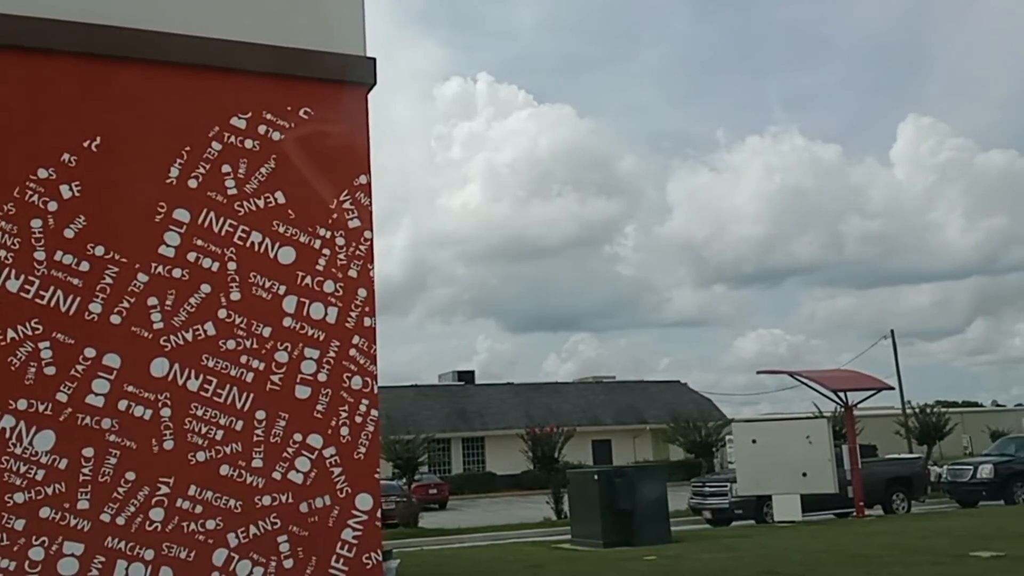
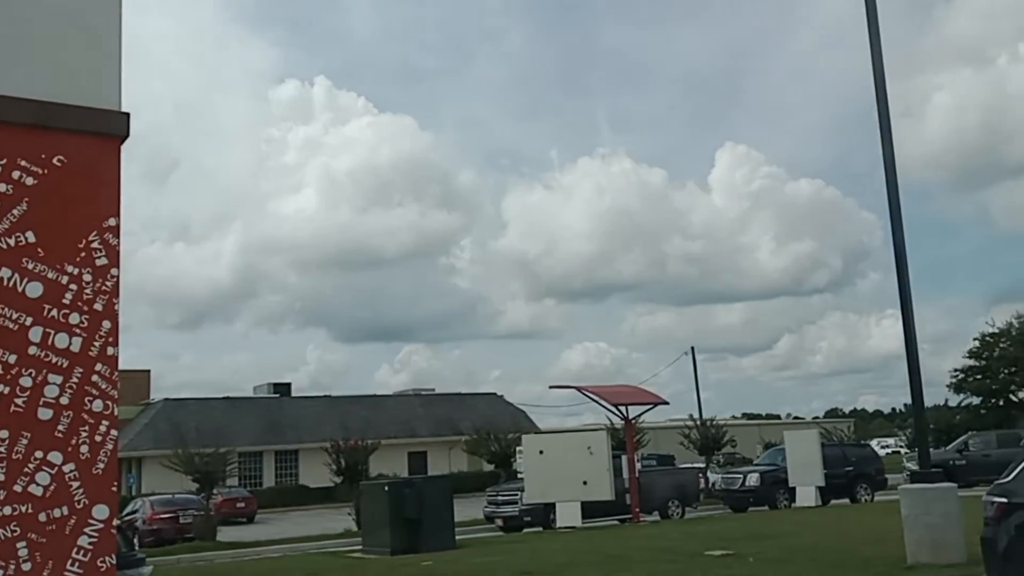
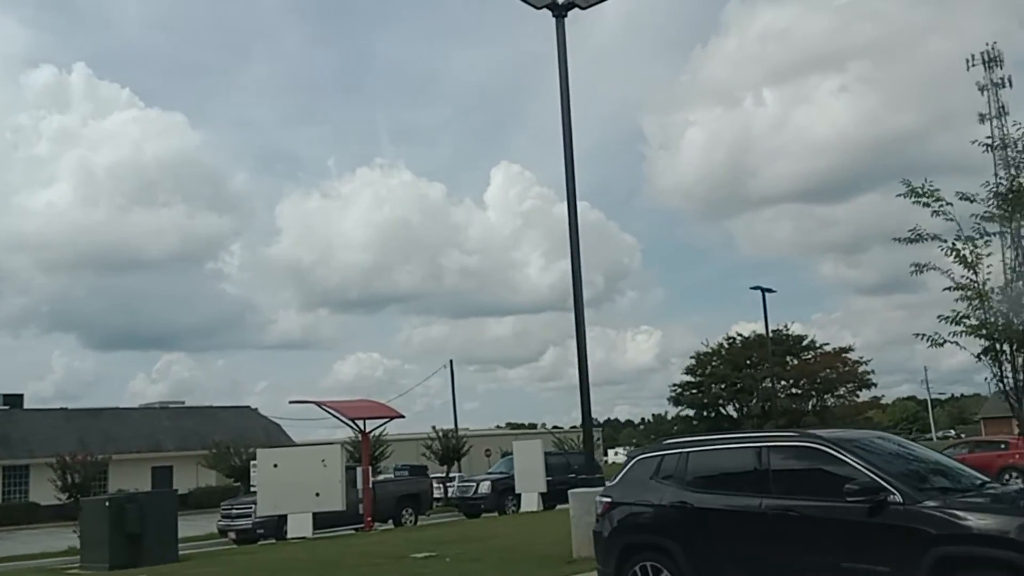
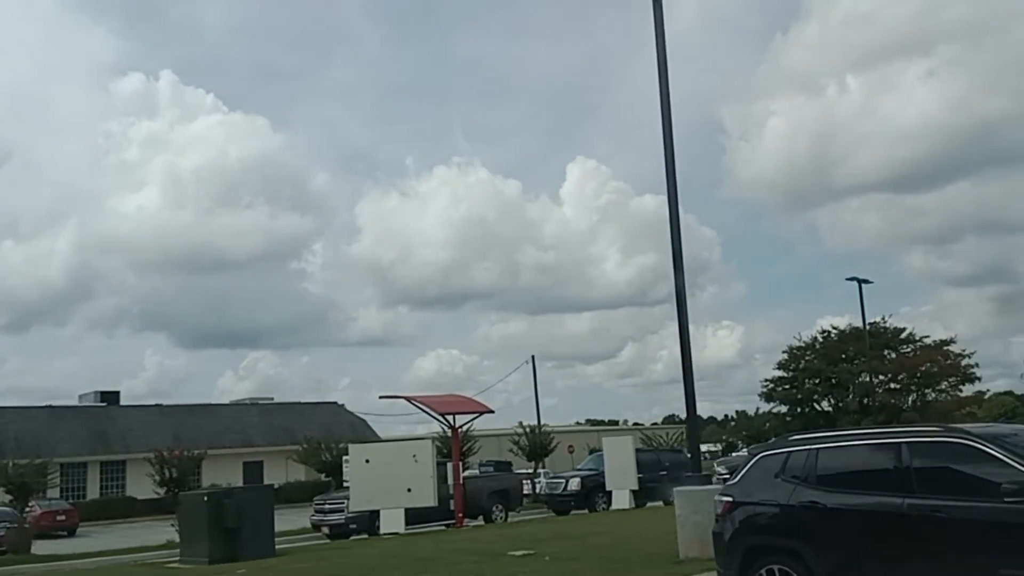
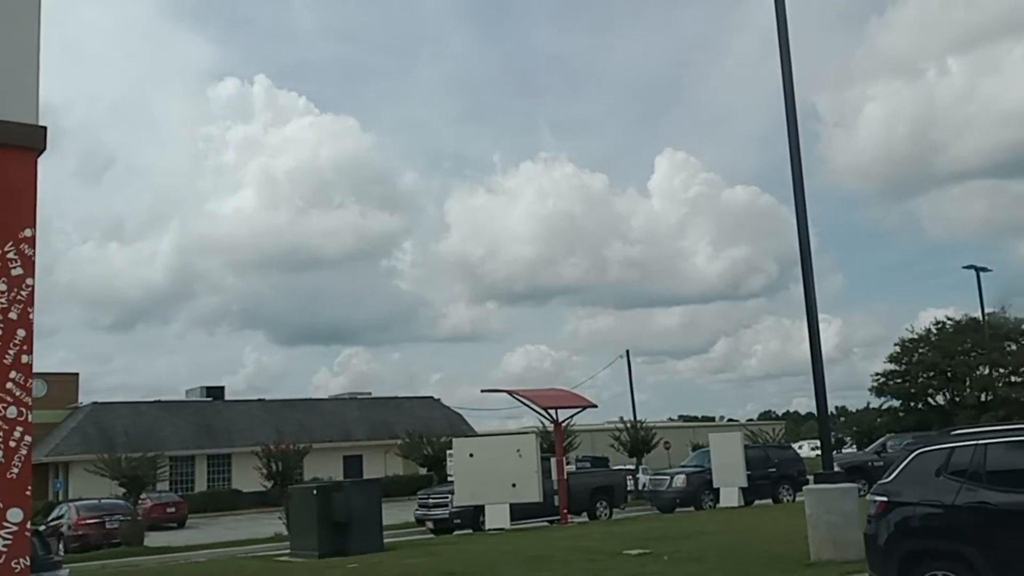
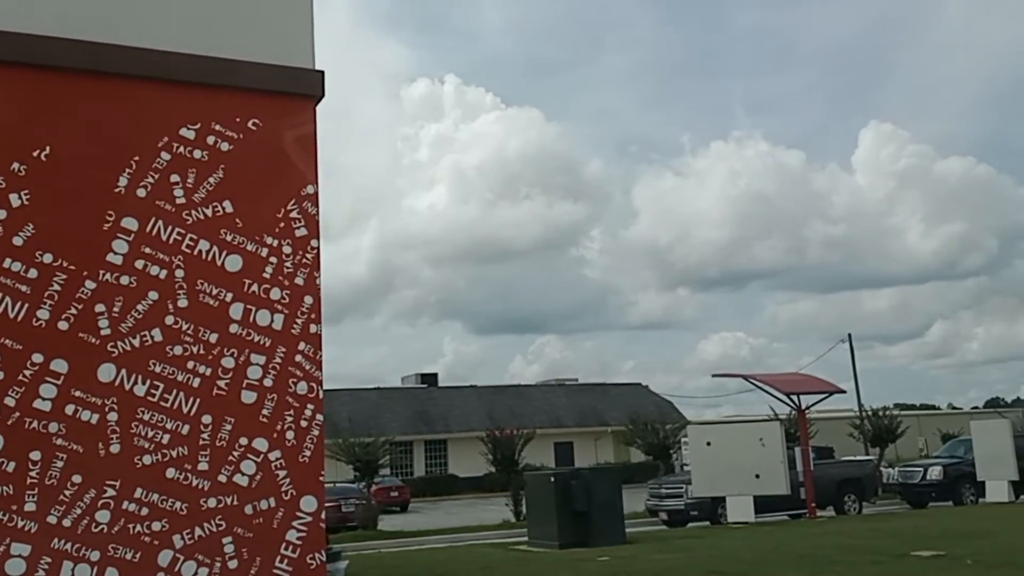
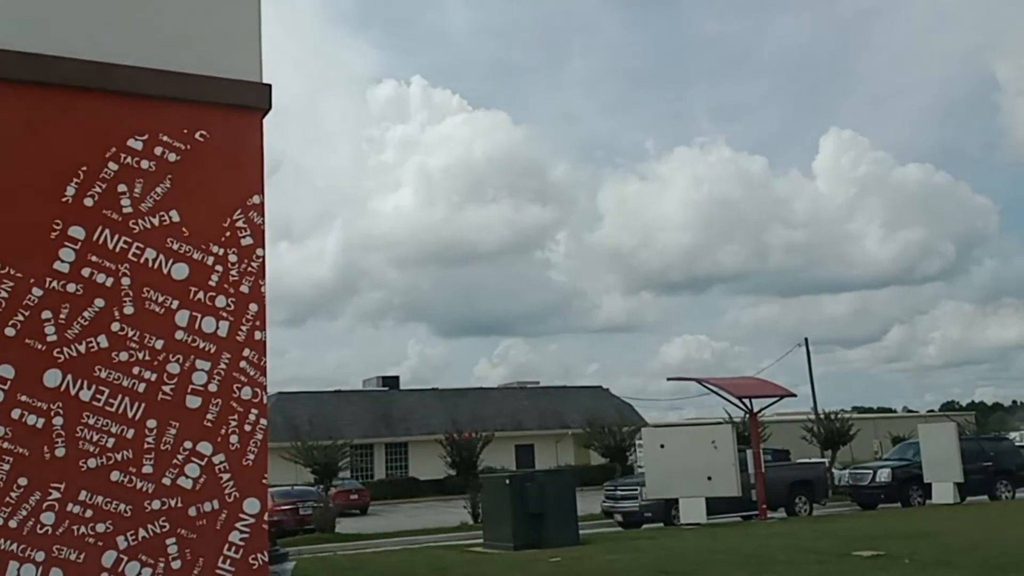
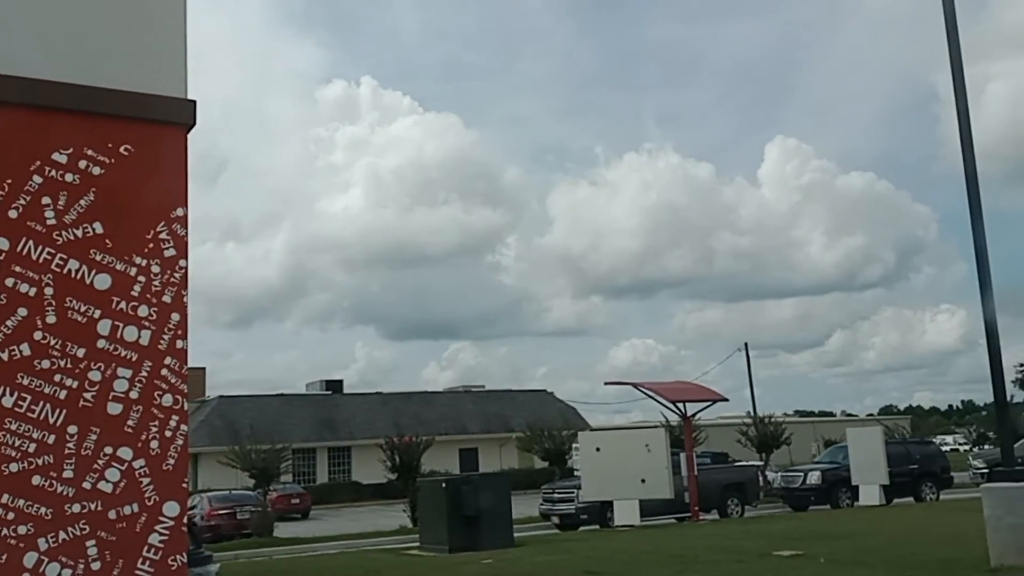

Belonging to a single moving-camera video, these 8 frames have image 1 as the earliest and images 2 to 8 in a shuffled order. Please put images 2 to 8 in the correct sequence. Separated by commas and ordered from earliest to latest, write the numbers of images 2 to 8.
6, 7, 8, 2, 5, 4, 3
